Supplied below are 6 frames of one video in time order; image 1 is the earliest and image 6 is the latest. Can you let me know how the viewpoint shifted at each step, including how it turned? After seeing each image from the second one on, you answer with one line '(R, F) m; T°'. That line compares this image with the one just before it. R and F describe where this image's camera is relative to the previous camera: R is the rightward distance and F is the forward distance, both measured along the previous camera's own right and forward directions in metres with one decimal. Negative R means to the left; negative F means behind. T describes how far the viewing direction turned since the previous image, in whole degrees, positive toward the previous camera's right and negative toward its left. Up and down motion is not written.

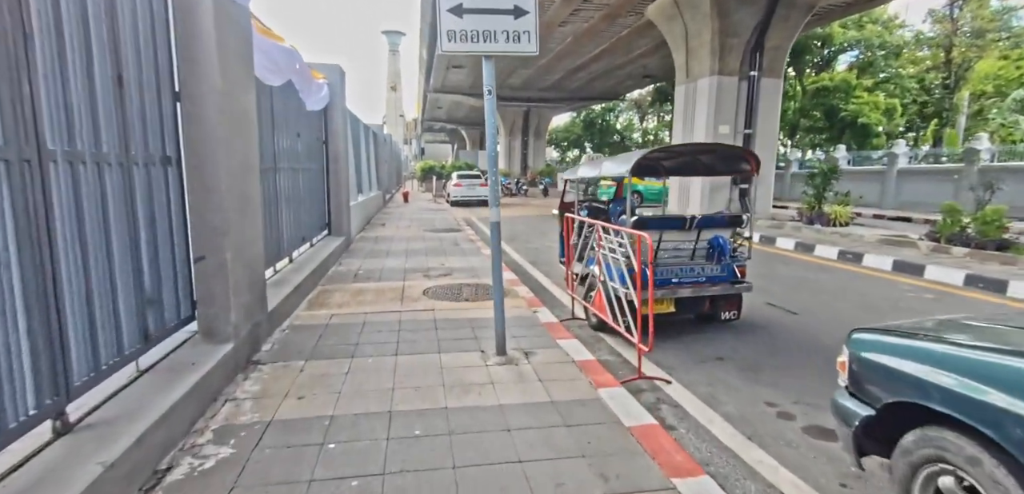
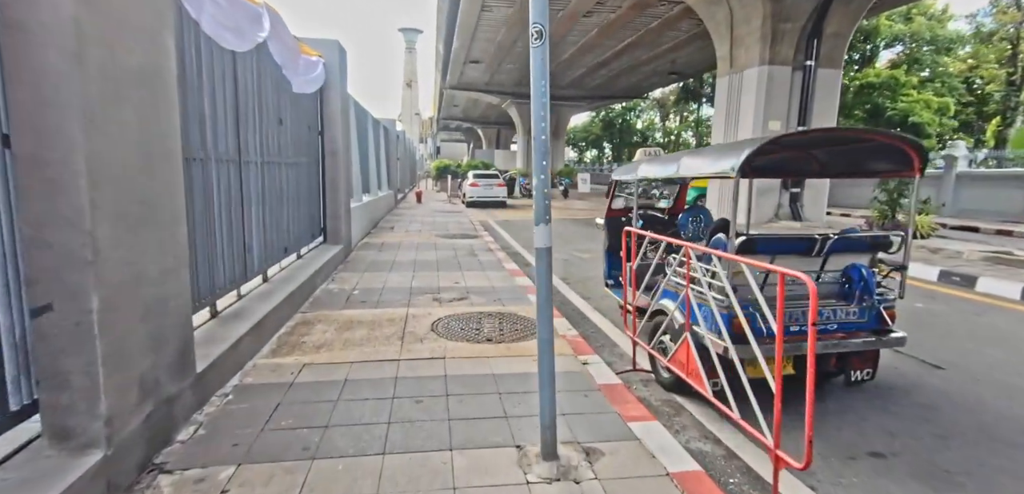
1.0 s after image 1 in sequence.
(-0.2, +1.4) m; -2°
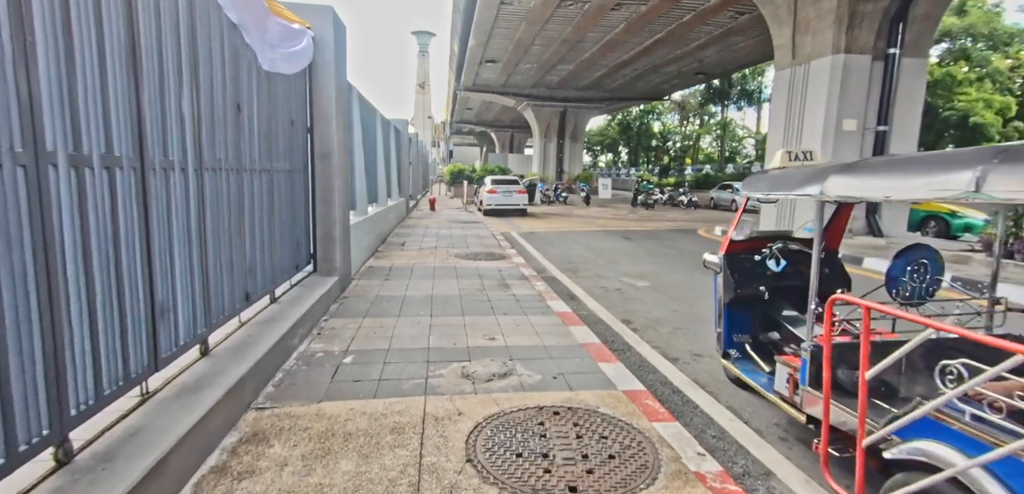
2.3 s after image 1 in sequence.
(-0.4, +1.8) m; -1°
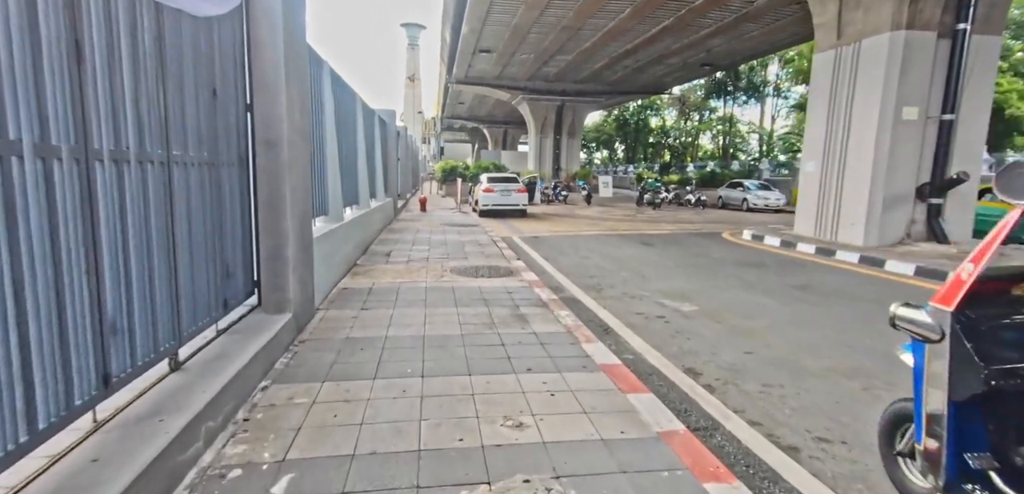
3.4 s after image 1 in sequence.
(-0.3, +1.6) m; +1°
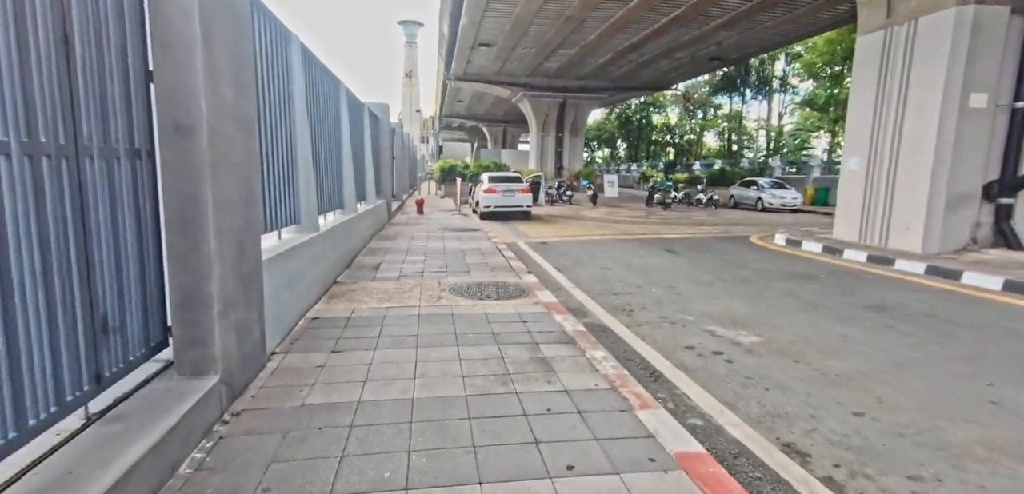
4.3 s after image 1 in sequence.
(-0.2, +1.3) m; 0°
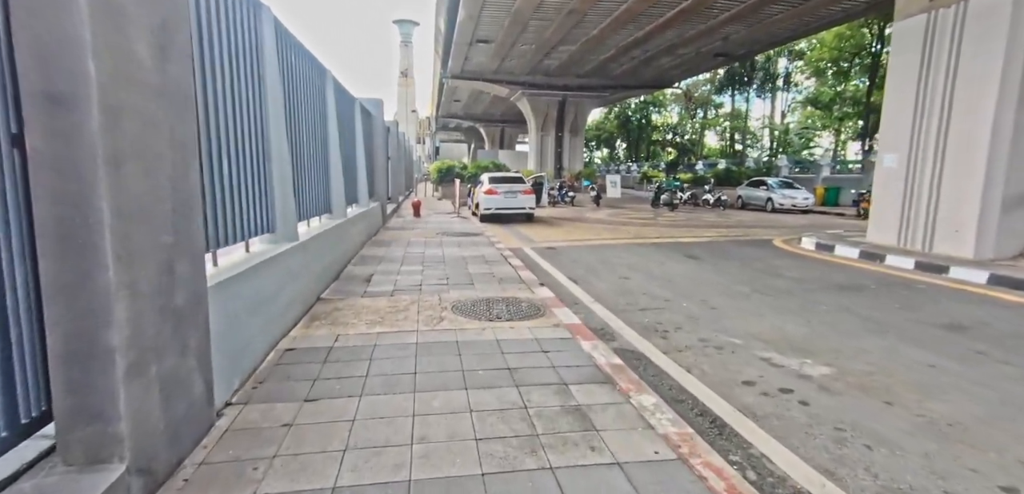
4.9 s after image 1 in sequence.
(-0.2, +0.9) m; 0°
